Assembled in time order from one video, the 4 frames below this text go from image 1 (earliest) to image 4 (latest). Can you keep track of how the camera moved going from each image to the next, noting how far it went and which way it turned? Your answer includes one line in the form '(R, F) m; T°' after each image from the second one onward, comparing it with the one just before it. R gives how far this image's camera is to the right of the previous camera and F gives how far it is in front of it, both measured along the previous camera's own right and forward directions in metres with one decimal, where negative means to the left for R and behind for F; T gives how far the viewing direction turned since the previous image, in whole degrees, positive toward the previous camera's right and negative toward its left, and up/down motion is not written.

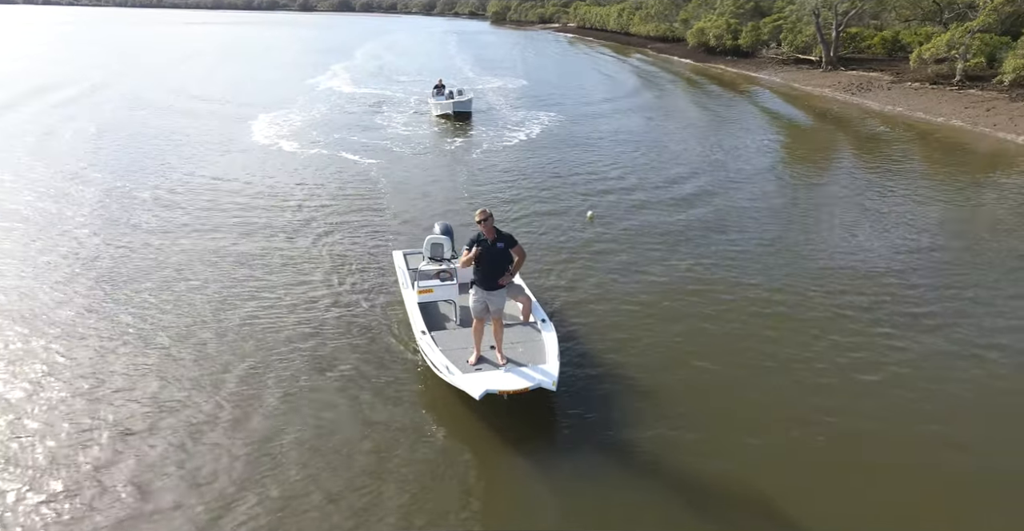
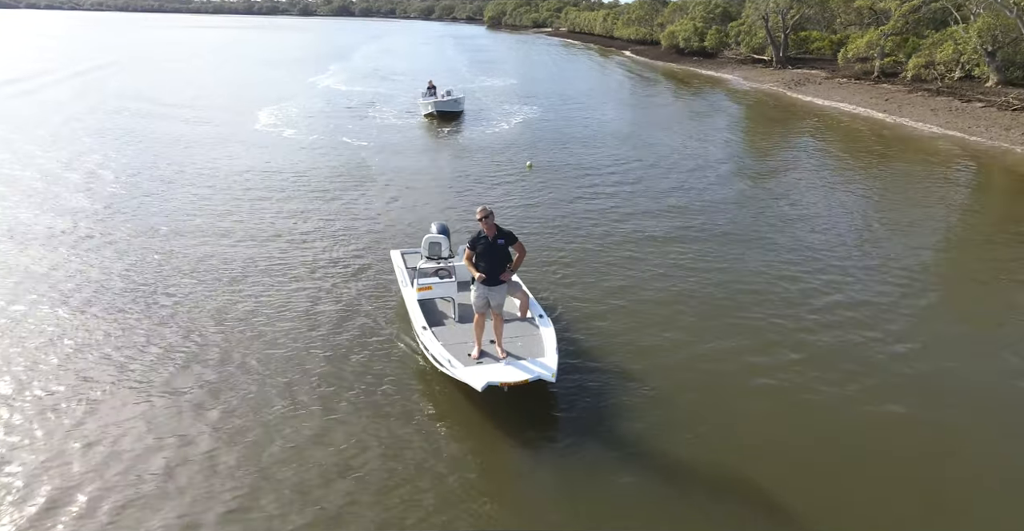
(+0.4, -1.3) m; 0°
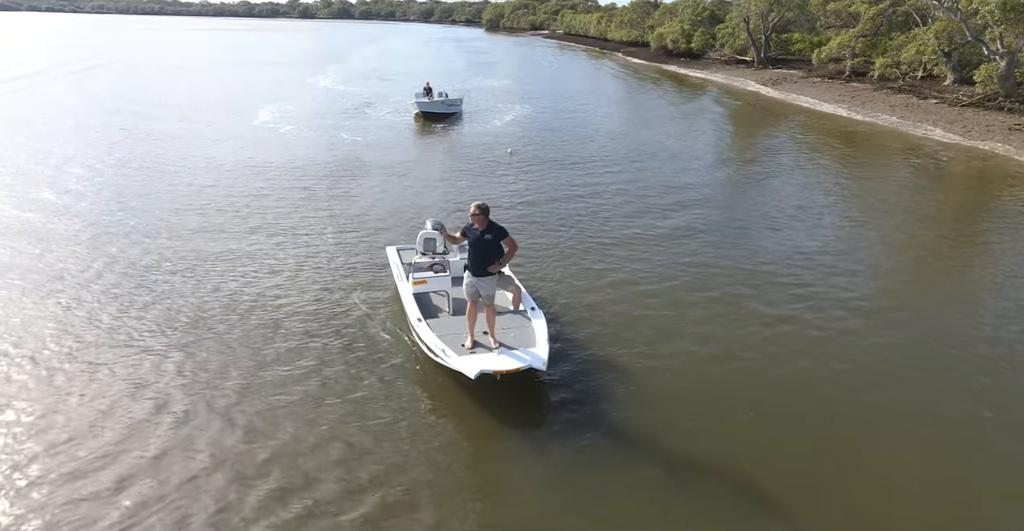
(+0.2, -0.5) m; 0°
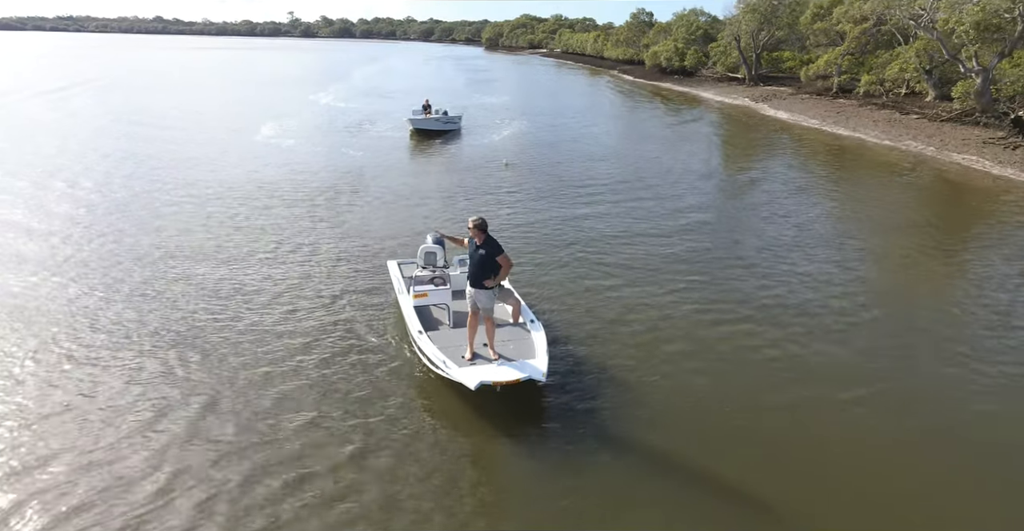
(0.0, -0.2) m; 0°
